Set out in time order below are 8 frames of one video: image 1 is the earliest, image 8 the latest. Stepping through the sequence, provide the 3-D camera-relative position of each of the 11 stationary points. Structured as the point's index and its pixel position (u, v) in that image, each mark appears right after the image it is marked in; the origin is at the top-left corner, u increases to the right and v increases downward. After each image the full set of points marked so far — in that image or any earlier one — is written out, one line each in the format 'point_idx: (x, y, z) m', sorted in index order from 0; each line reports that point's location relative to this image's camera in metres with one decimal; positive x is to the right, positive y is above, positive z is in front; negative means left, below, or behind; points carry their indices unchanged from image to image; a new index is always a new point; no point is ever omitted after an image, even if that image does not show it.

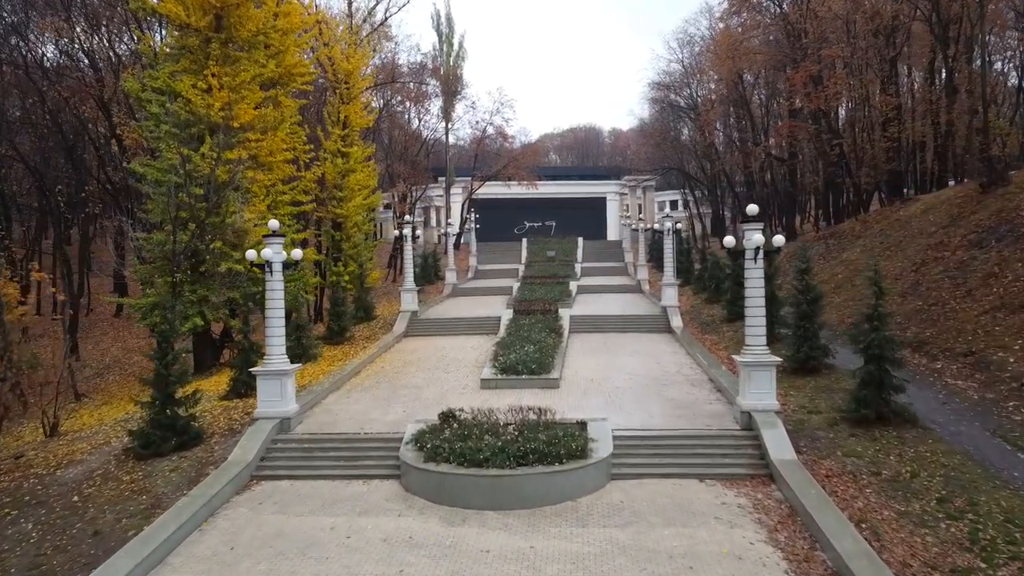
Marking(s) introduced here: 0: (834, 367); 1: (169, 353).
0: (+5.8, -1.4, +14.4) m
1: (-5.0, -1.0, +11.7) m
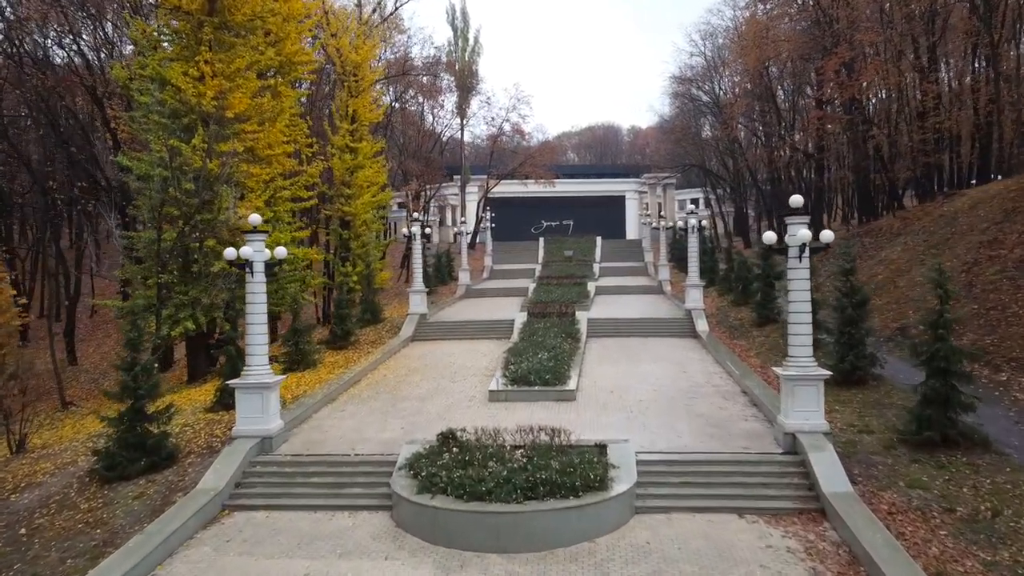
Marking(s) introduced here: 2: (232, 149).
0: (+6.0, -1.5, +12.9) m
1: (-4.9, -1.0, +10.5) m
2: (-6.1, +3.0, +17.4) m
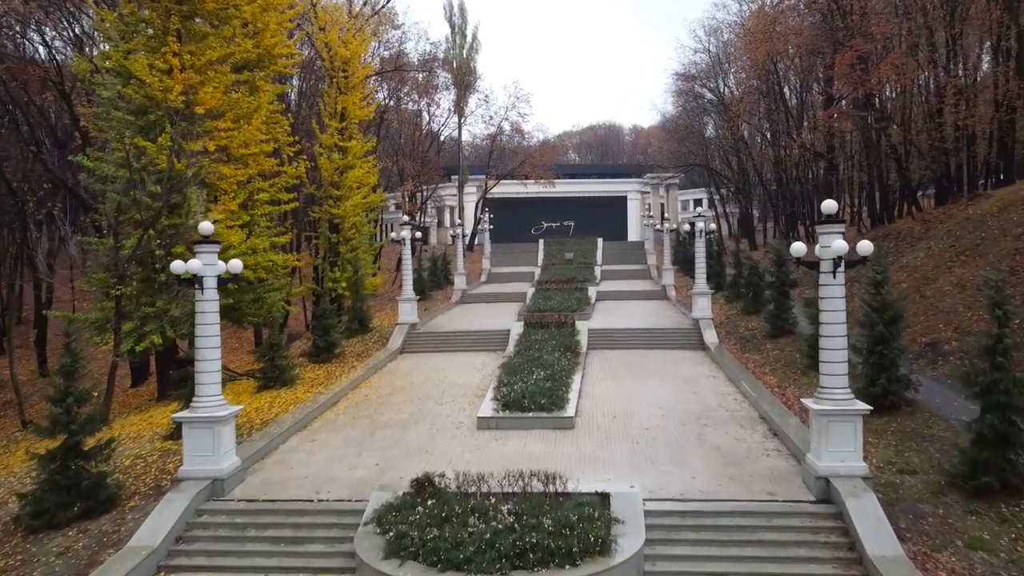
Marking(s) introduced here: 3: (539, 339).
0: (+5.9, -1.7, +11.5) m
1: (-5.0, -1.2, +9.1) m
2: (-6.2, +2.8, +16.1) m
3: (+0.6, -1.2, +18.2) m
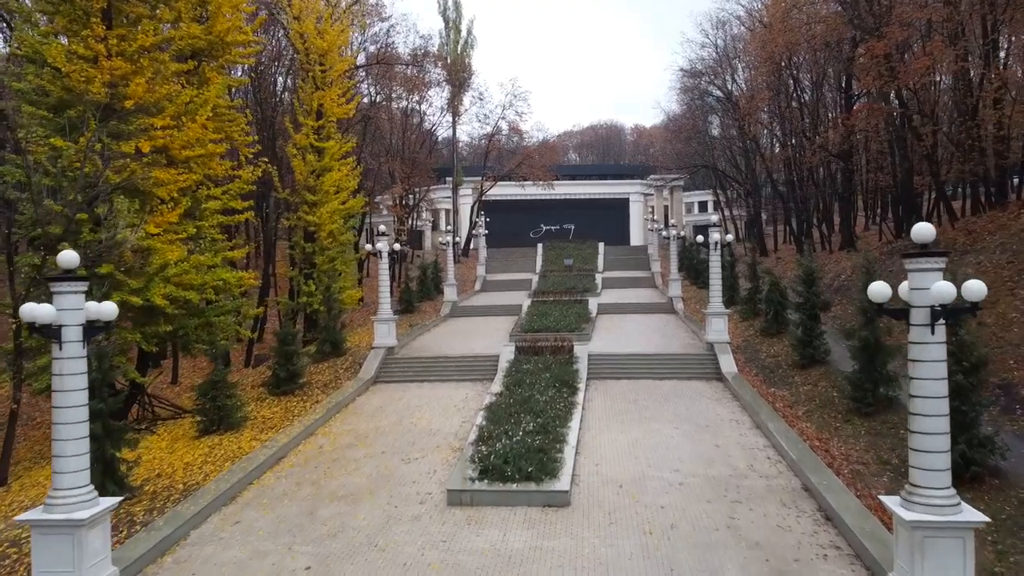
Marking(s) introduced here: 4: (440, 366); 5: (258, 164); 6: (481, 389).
0: (+5.6, -2.1, +9.1) m
1: (-5.3, -1.7, +6.7) m
2: (-6.5, +2.4, +13.7) m
3: (+0.4, -1.6, +15.8) m
4: (-1.6, -1.7, +17.8) m
5: (-6.0, +2.9, +18.7) m
6: (-0.6, -2.0, +16.1) m
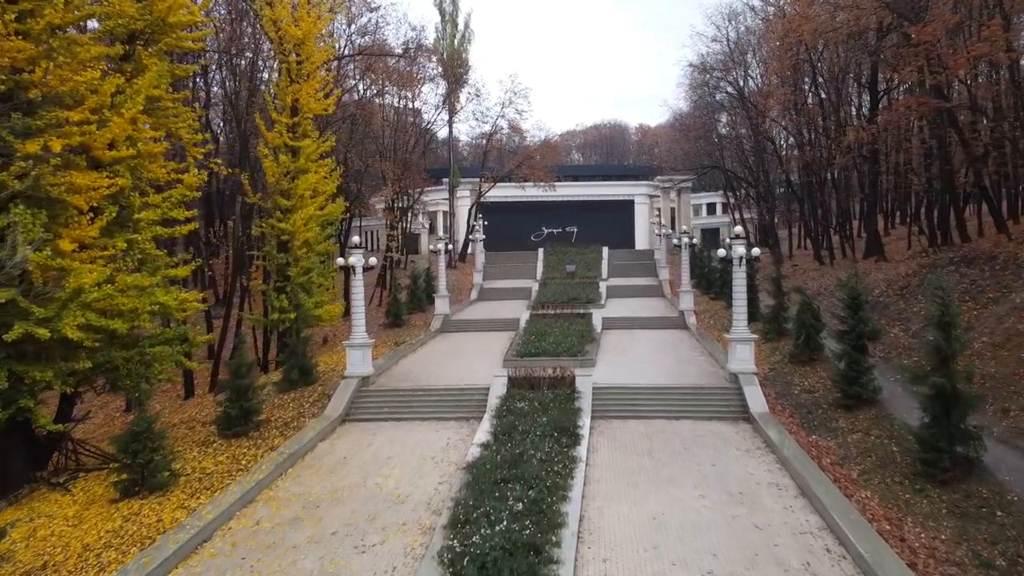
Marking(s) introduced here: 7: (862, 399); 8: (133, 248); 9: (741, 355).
0: (+5.4, -2.5, +6.7) m
1: (-5.5, -2.1, +4.3) m
2: (-6.6, +2.0, +11.3) m
3: (+0.2, -2.0, +13.3) m
4: (-1.8, -2.2, +15.3) m
5: (-6.1, +2.5, +16.3) m
6: (-0.8, -2.5, +13.6) m
7: (+5.8, -1.8, +13.1) m
8: (-6.2, +0.6, +13.1) m
9: (+4.5, -1.3, +15.6) m
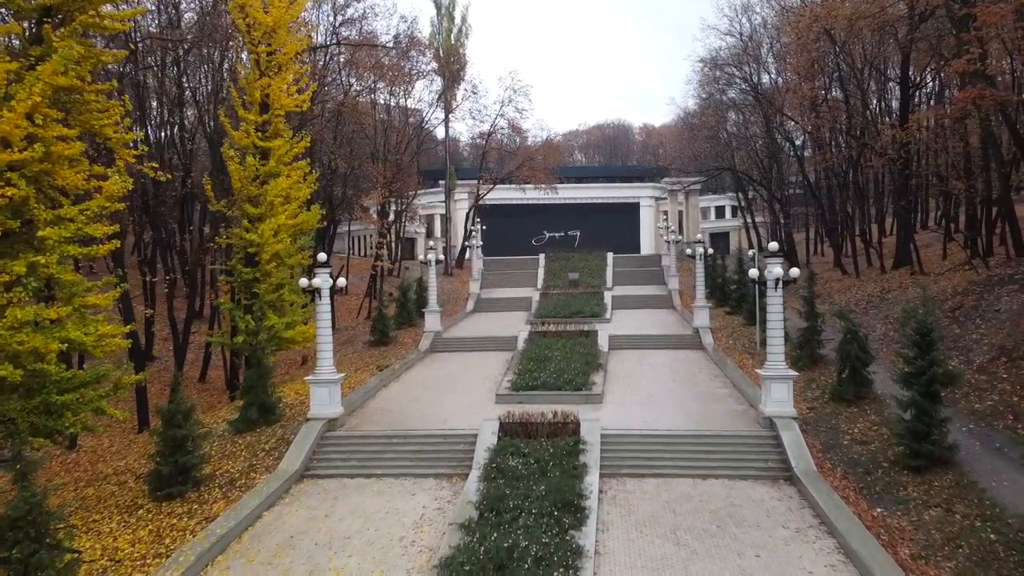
0: (+5.3, -3.0, +4.2) m
1: (-5.6, -2.5, +1.8) m
2: (-6.7, +1.5, +8.8) m
3: (+0.1, -2.5, +10.9) m
4: (-1.9, -2.6, +12.9) m
5: (-6.2, +2.0, +13.8) m
6: (-0.9, -2.9, +11.2) m
7: (+5.6, -2.2, +10.6) m
8: (-6.3, +0.2, +10.6) m
9: (+4.3, -1.8, +13.1) m
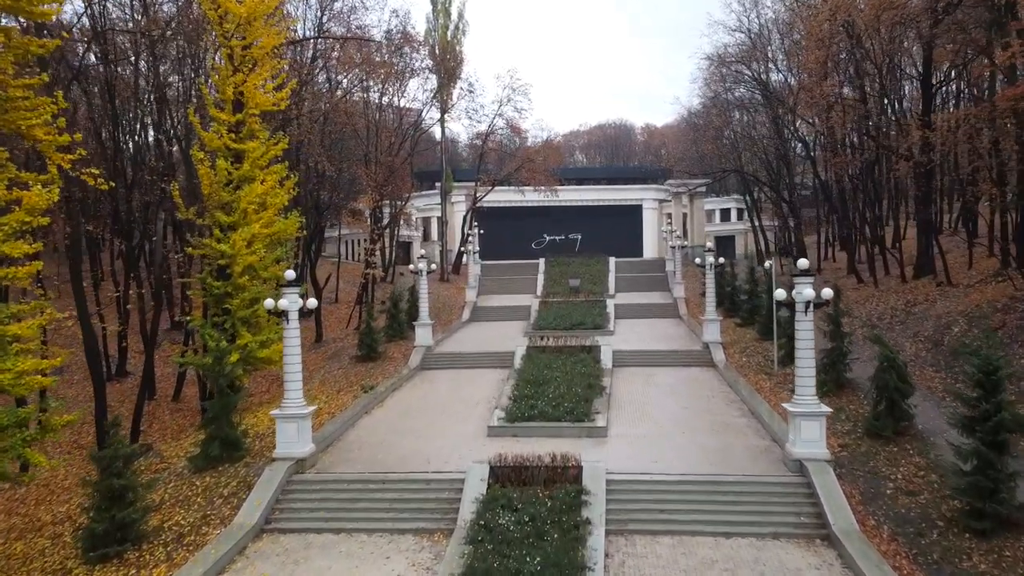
0: (+5.2, -3.3, +2.5) m
1: (-5.7, -2.9, +0.2) m
2: (-6.9, +1.2, +7.2) m
3: (0.0, -2.8, +9.2) m
4: (-2.0, -2.9, +11.2) m
5: (-6.3, +1.7, +12.2) m
6: (-1.0, -3.2, +9.5) m
7: (+5.5, -2.6, +8.9) m
8: (-6.4, -0.1, +9.0) m
9: (+4.2, -2.1, +11.4) m
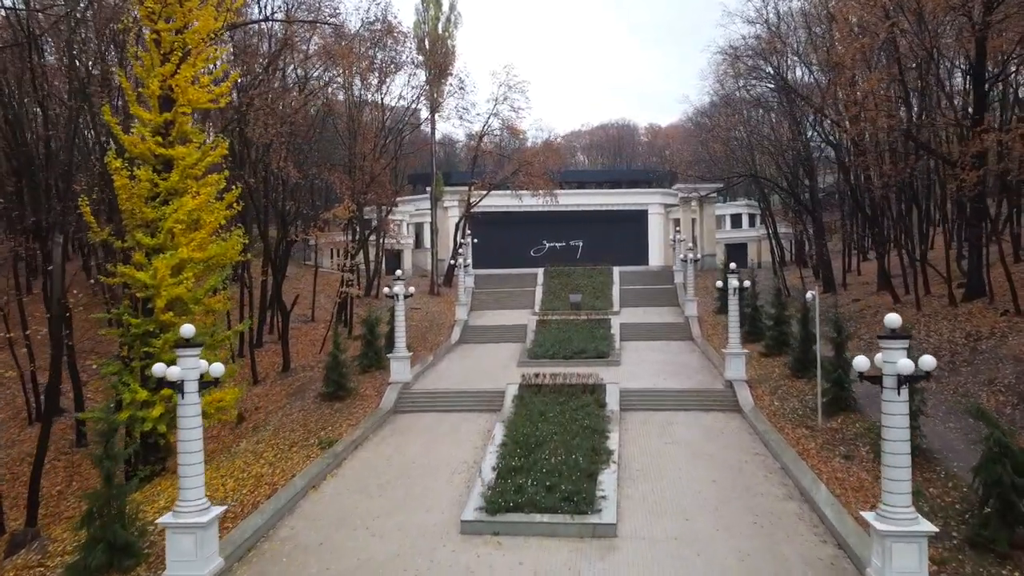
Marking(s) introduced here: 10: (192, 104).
0: (+4.9, -4.0, -0.8) m
1: (-6.0, -3.6, -3.1) m
2: (-7.1, +0.5, +3.9) m
3: (-0.3, -3.5, +5.9) m
4: (-2.2, -3.6, +7.9) m
5: (-6.6, +1.0, +8.9) m
6: (-1.3, -3.9, +6.3) m
7: (+5.2, -3.3, +5.6) m
8: (-6.7, -0.8, +5.7) m
9: (+4.0, -2.8, +8.2) m
10: (-6.0, +3.3, +14.2) m
